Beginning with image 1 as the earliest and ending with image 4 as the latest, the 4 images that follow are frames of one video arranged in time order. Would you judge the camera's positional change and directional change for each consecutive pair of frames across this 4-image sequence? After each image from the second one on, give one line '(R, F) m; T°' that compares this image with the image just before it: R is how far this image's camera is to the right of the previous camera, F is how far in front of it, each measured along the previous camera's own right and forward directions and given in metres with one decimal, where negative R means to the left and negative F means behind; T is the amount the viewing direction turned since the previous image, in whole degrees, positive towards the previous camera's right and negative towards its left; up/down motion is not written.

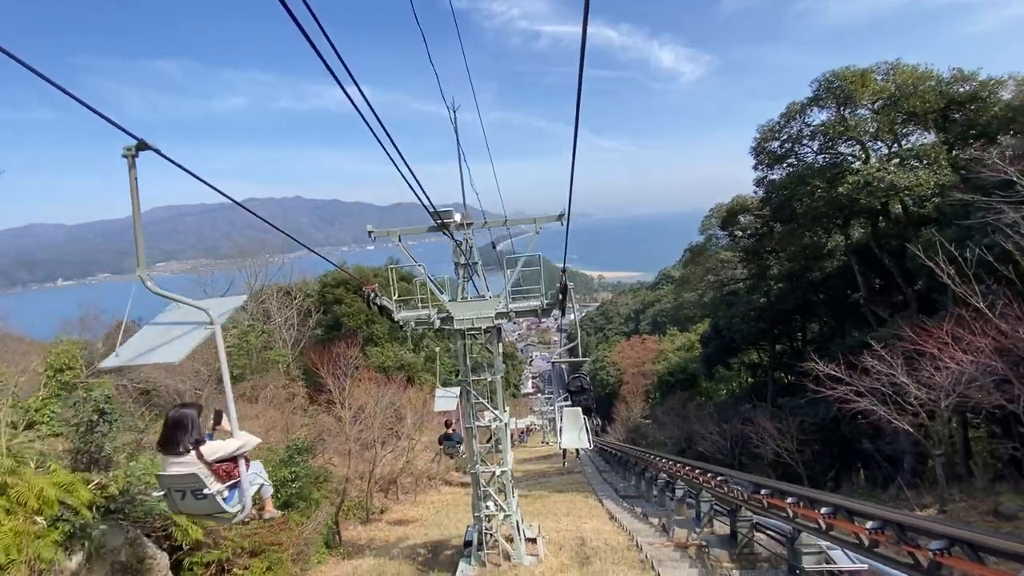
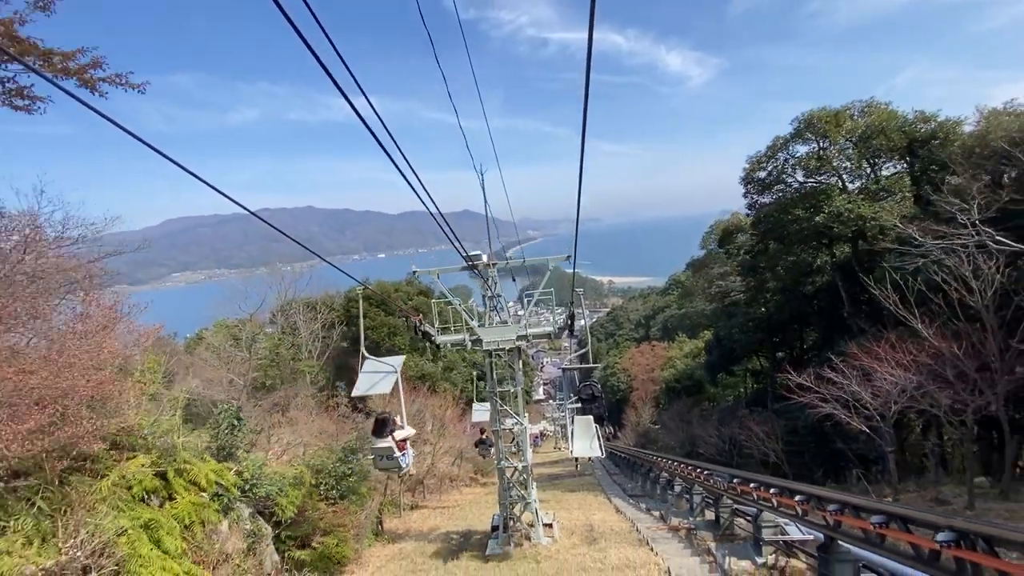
(-0.3, -3.8) m; -1°
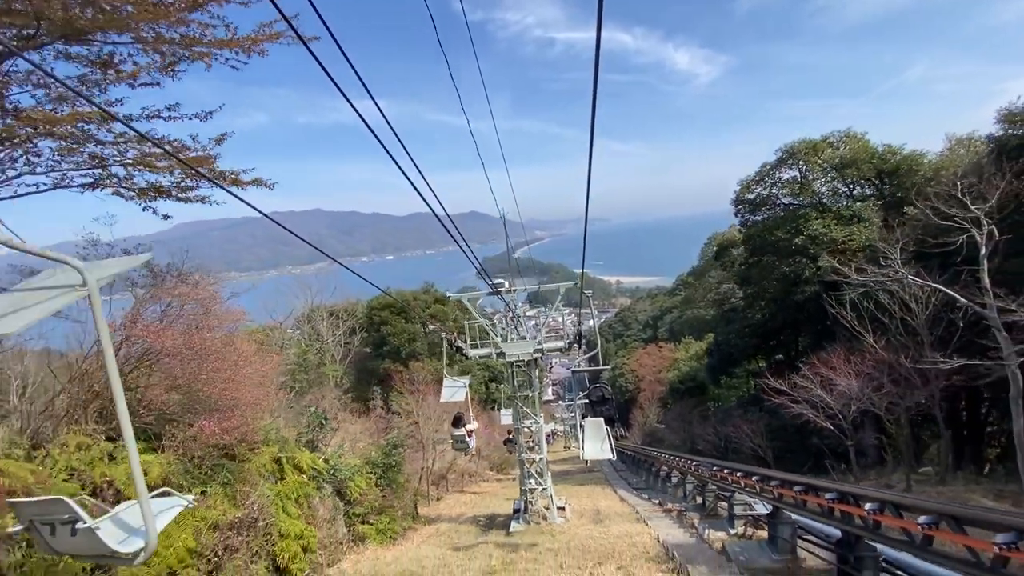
(-0.5, -4.2) m; -1°
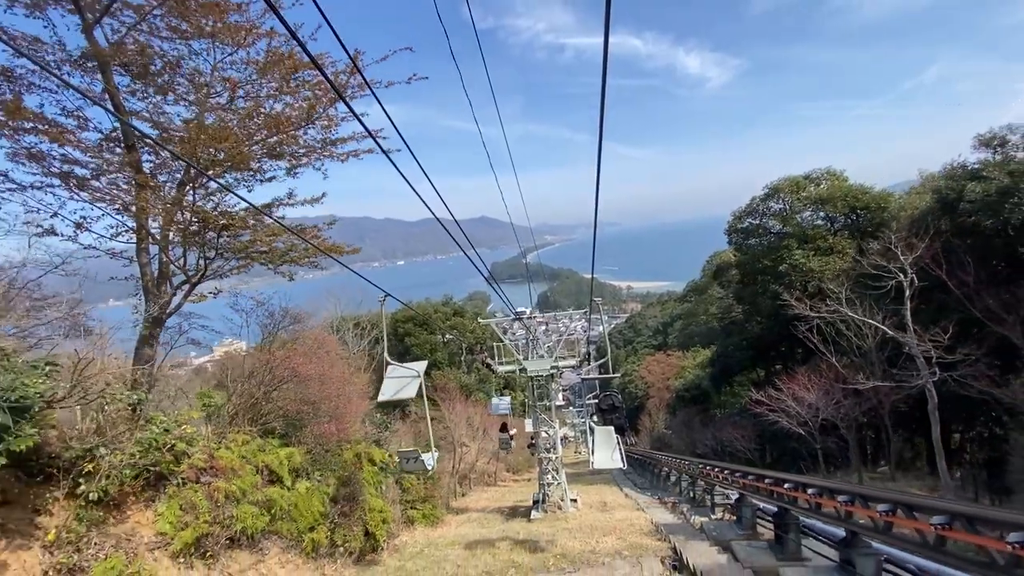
(-0.7, -5.3) m; -1°
